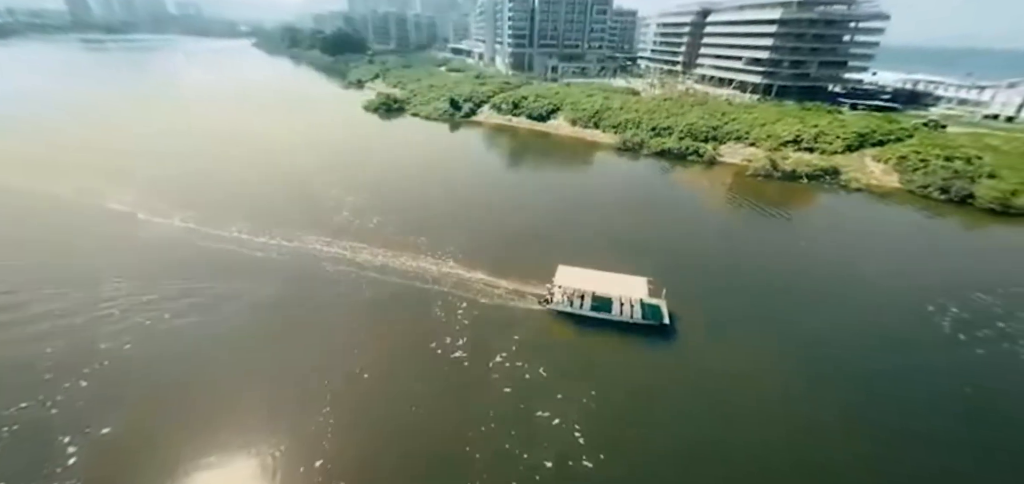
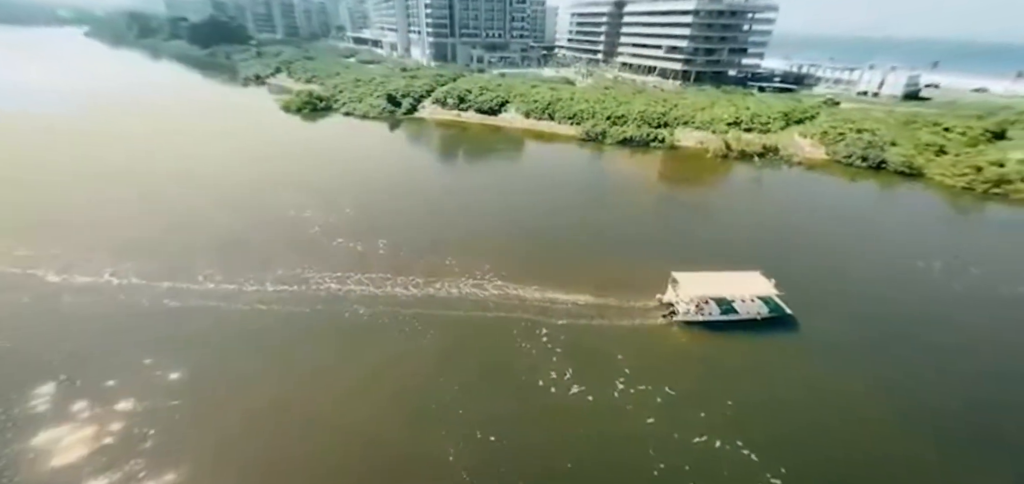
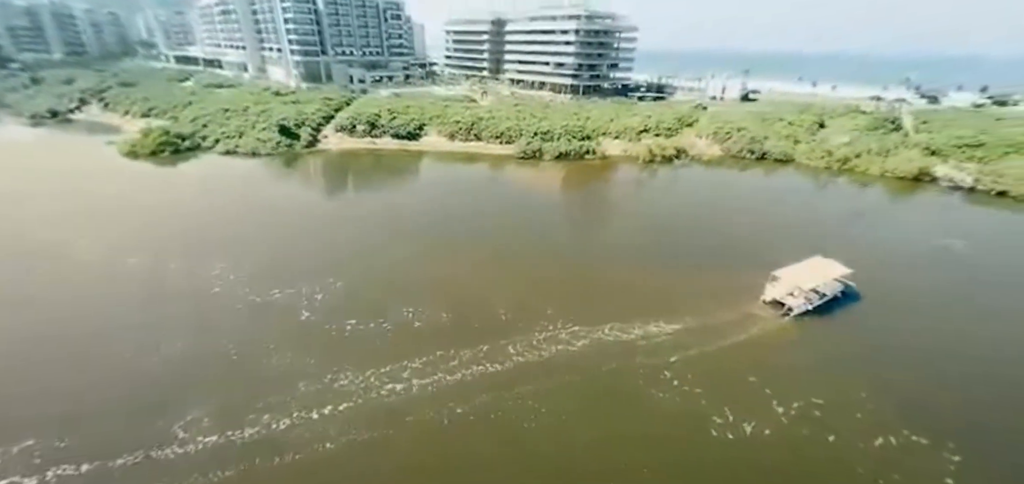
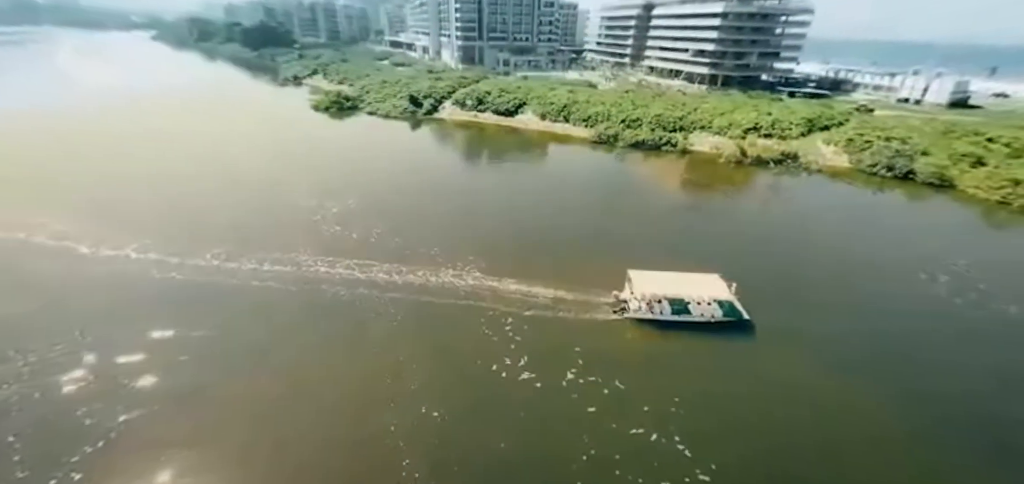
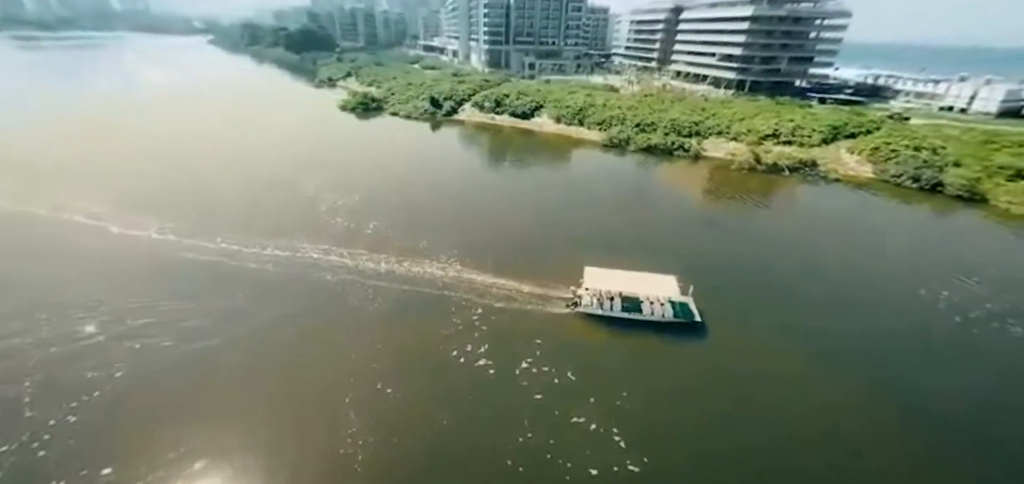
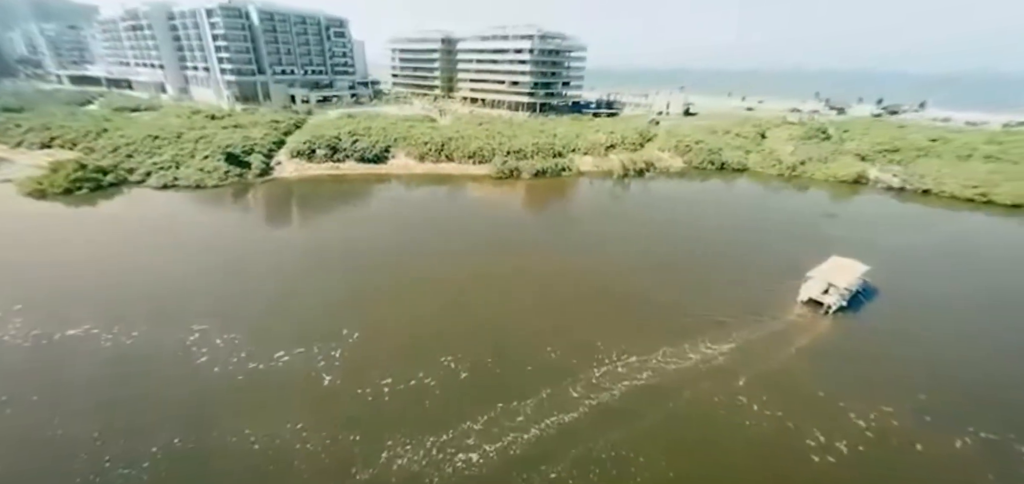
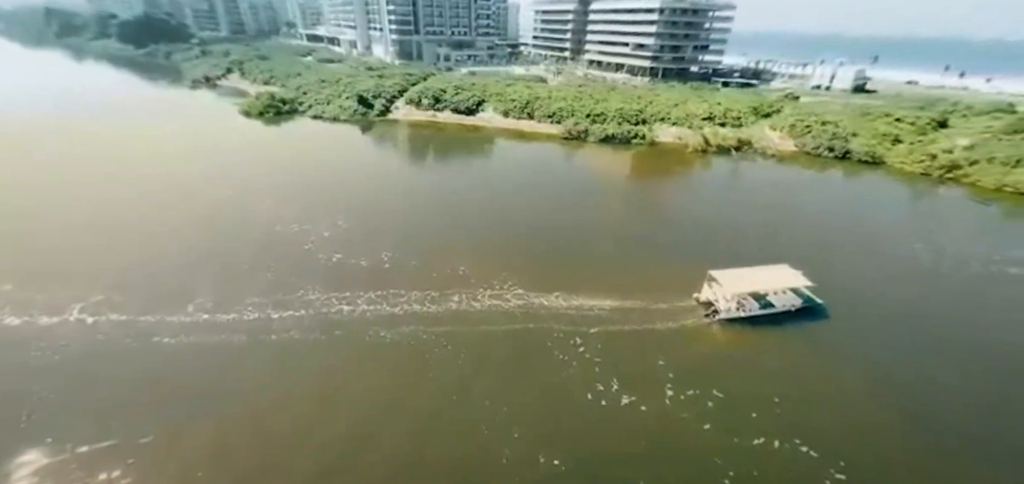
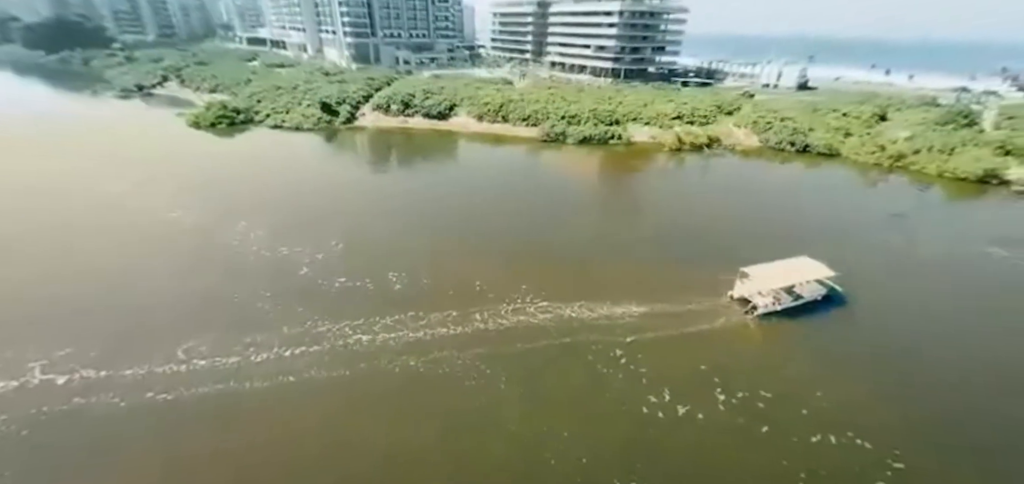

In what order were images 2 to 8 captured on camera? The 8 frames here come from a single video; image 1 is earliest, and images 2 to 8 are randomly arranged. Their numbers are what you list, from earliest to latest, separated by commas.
5, 4, 2, 7, 8, 3, 6
